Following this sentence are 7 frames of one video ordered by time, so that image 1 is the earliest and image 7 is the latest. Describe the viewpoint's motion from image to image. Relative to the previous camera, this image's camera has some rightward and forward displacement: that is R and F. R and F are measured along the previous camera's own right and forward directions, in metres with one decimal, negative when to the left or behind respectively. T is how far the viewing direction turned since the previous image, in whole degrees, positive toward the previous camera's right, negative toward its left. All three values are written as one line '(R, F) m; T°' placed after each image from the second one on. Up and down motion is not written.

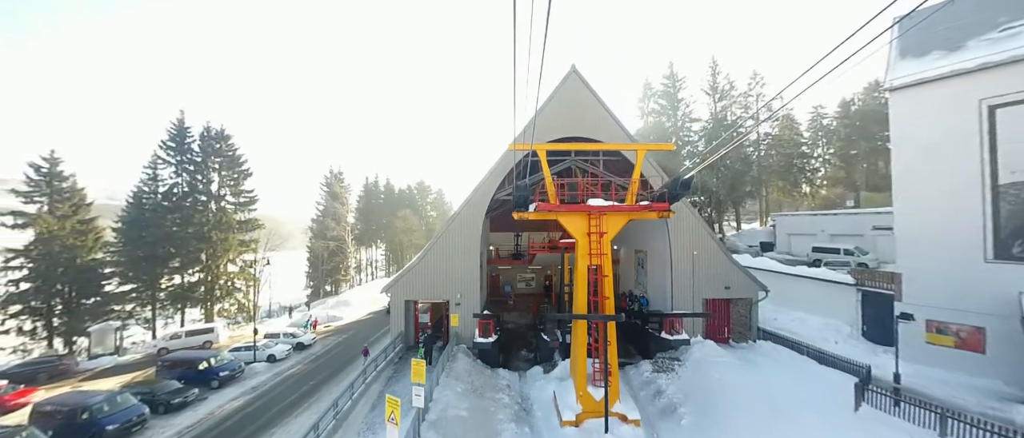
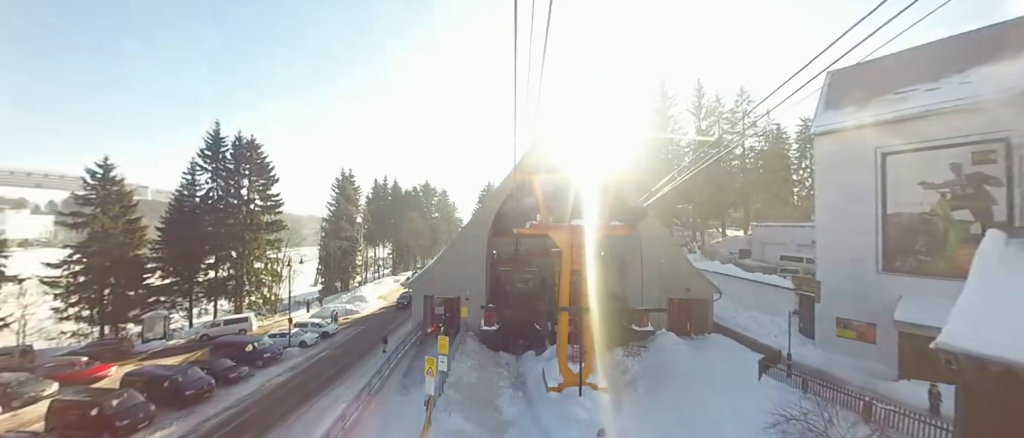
(0.0, -2.6) m; 0°
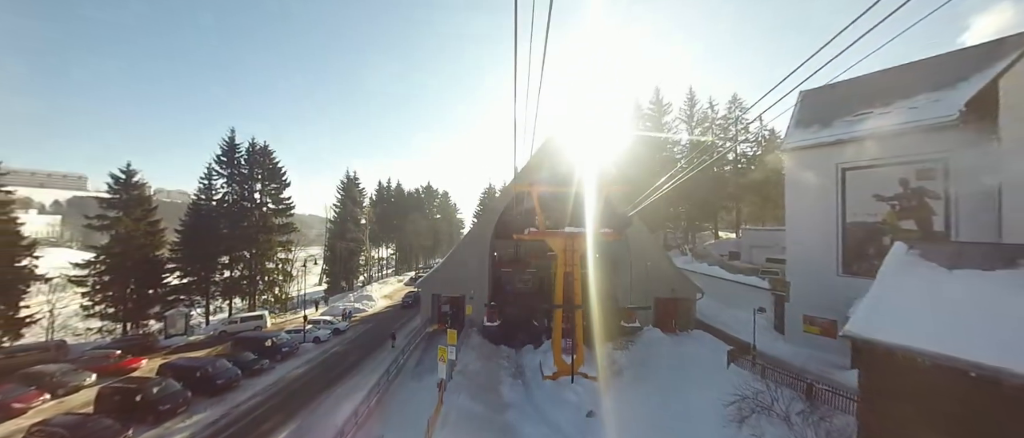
(0.0, -1.4) m; 0°
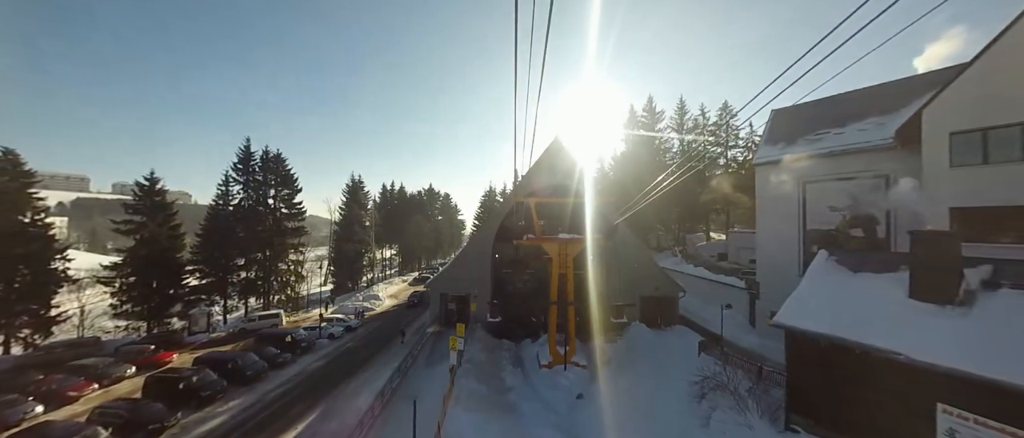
(0.0, -1.7) m; 0°
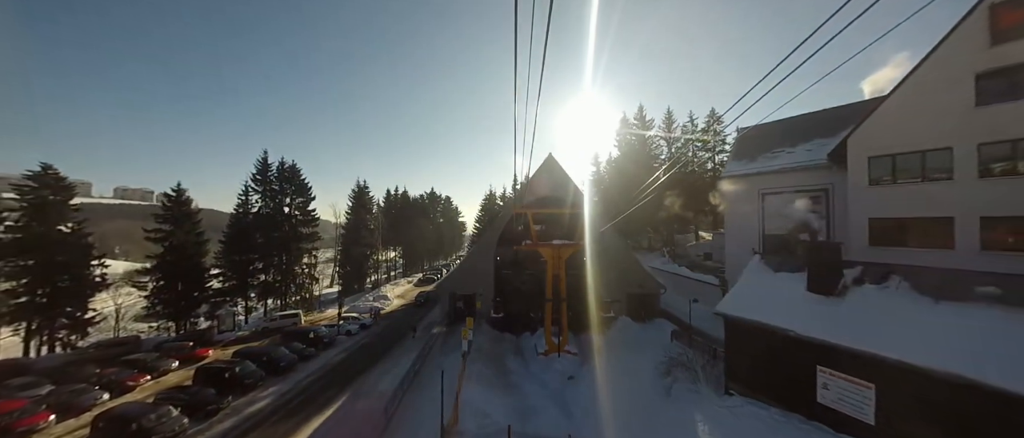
(0.0, -2.3) m; 0°
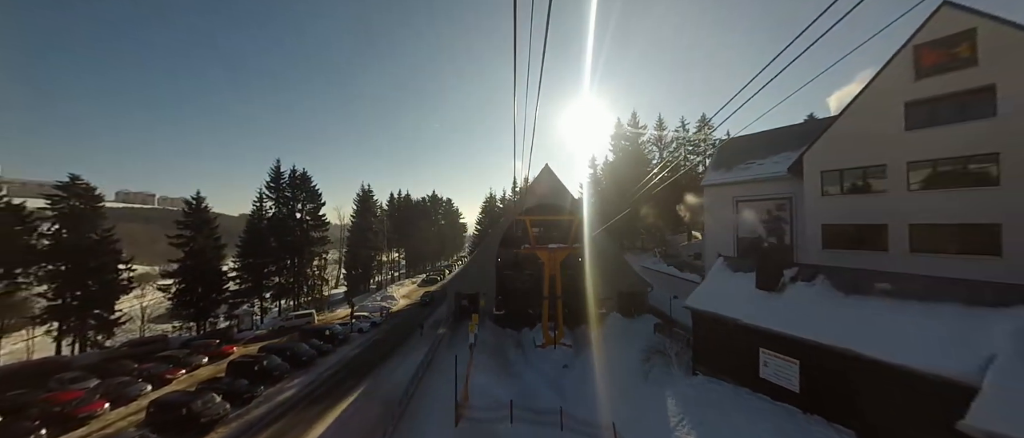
(0.0, -1.9) m; 0°
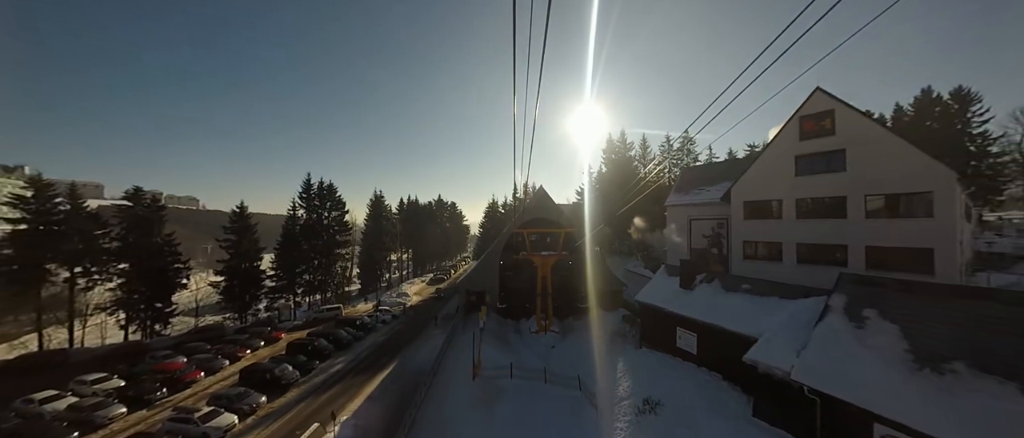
(0.0, -4.9) m; 0°
